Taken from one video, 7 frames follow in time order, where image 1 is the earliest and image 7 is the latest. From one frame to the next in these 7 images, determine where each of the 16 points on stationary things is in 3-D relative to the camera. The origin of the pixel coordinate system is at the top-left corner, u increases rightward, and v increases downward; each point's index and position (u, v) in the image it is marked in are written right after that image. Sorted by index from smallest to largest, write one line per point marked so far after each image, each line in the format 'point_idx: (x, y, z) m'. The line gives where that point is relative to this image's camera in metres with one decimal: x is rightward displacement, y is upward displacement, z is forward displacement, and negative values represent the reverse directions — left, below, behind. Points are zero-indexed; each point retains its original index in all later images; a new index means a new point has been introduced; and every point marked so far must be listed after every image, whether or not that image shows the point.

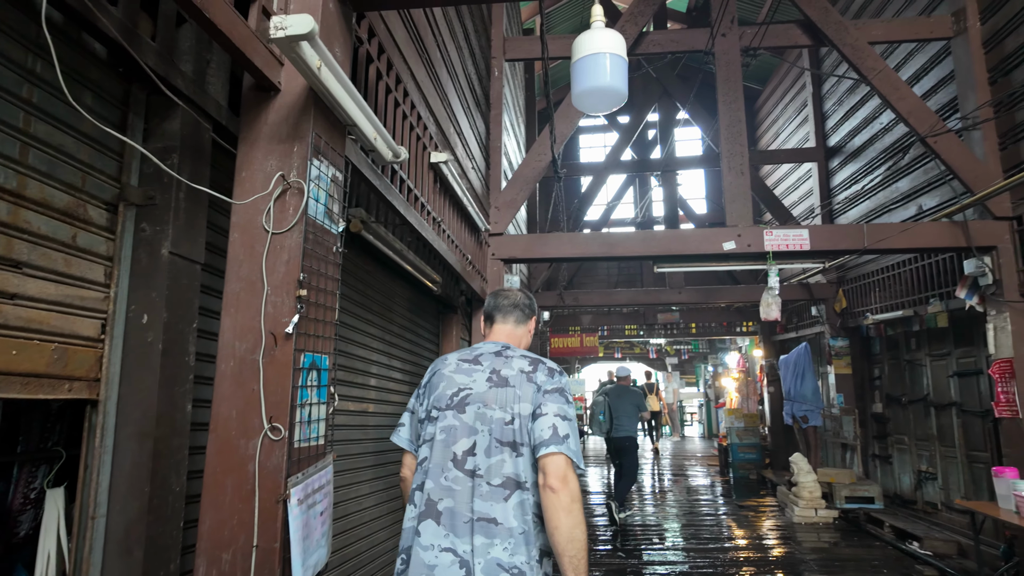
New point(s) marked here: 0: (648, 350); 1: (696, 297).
0: (+3.4, -1.6, +14.9) m
1: (+2.2, -0.1, +7.0) m
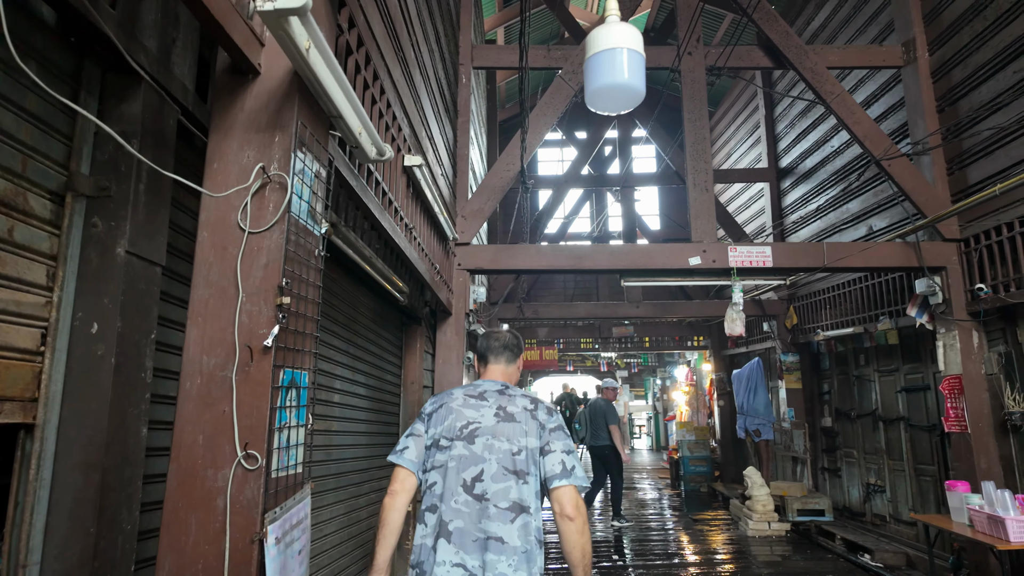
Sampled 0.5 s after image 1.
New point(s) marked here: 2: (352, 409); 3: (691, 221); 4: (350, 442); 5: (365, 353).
0: (+2.2, -1.9, +15.0) m
1: (+1.7, -0.3, +7.0) m
2: (-0.7, -0.6, +2.7) m
3: (+1.3, +0.5, +4.2) m
4: (-0.7, -0.7, +2.7) m
5: (-0.7, -0.3, +3.0) m
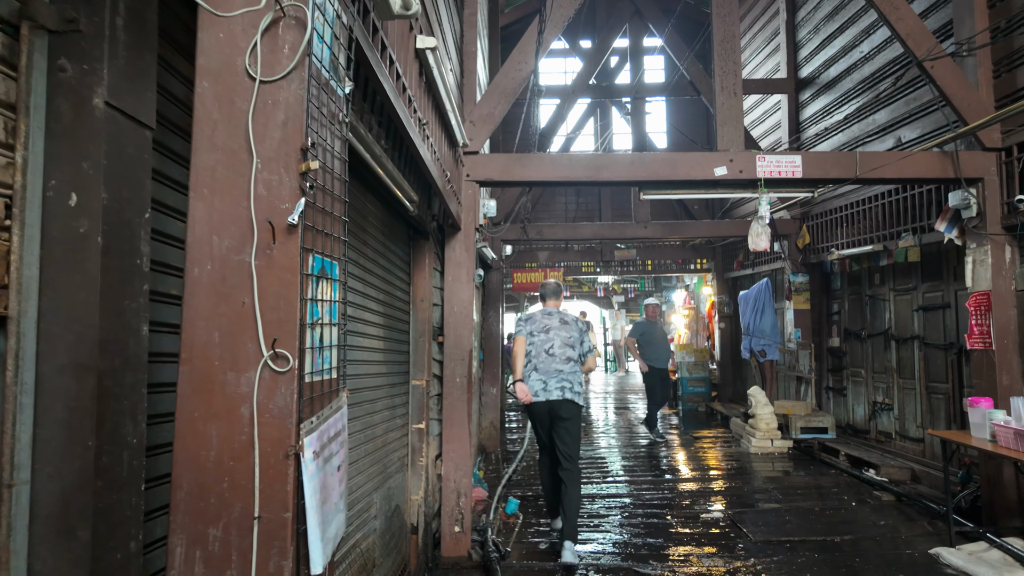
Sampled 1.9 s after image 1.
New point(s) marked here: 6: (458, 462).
0: (+2.1, 0.0, +15.0) m
1: (+1.7, +0.6, +6.8) m
2: (-0.6, -0.2, +2.6) m
3: (+1.3, +1.1, +3.9) m
4: (-0.6, -0.3, +2.6) m
5: (-0.6, +0.1, +2.8) m
6: (-0.3, -1.0, +3.6) m
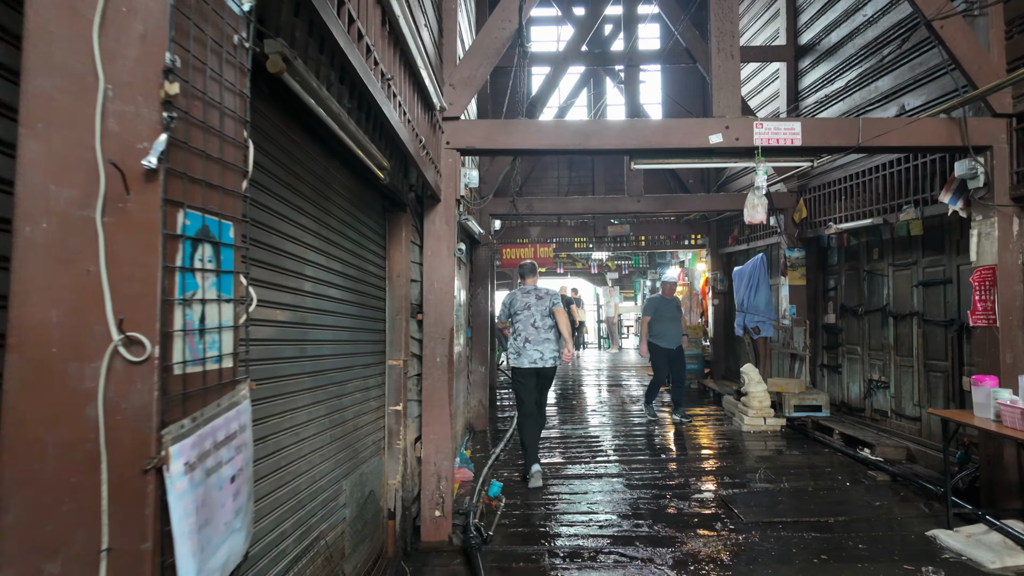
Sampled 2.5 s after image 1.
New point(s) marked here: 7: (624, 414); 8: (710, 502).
0: (+1.9, +0.6, +14.8) m
1: (+1.6, +0.9, +6.6) m
2: (-0.7, -0.1, +2.4) m
3: (+1.2, +1.2, +3.7) m
4: (-0.7, -0.2, +2.4) m
5: (-0.7, +0.2, +2.6) m
6: (-0.4, -0.9, +3.4) m
7: (+1.3, -1.4, +6.8) m
8: (+1.3, -1.4, +3.9) m
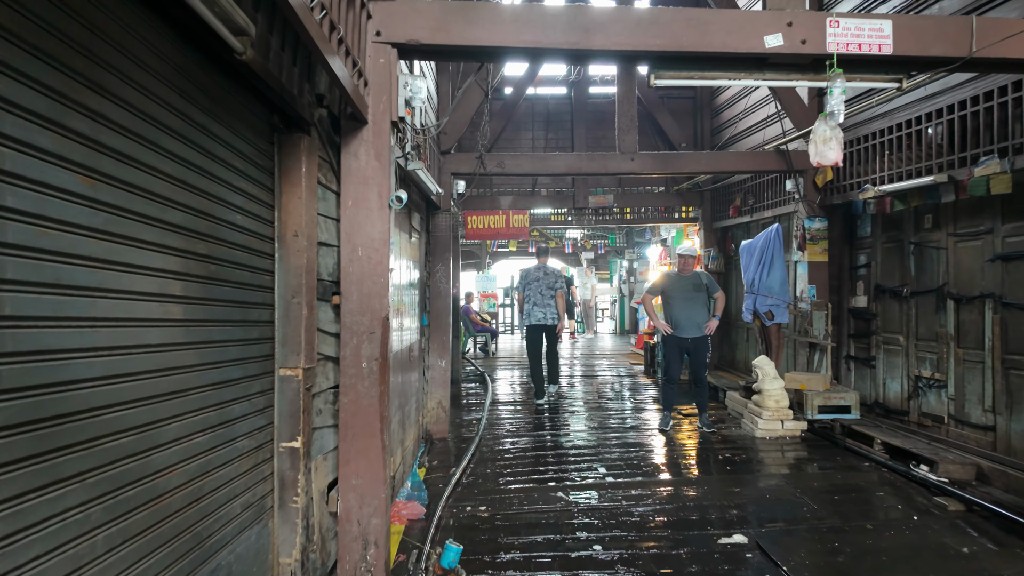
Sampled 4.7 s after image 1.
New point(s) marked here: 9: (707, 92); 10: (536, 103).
0: (+1.2, +1.0, +13.7) m
1: (+1.3, +1.1, +5.5) m
2: (-0.8, 0.0, +1.2) m
3: (+1.1, +1.3, +2.6) m
4: (-0.8, -0.1, +1.2) m
5: (-0.8, +0.3, +1.4) m
6: (-0.6, -0.8, +2.3) m
7: (+0.9, -1.2, +5.8) m
8: (+1.1, -1.3, +2.9) m
9: (+2.5, +2.5, +7.7) m
10: (+0.3, +2.4, +7.8) m
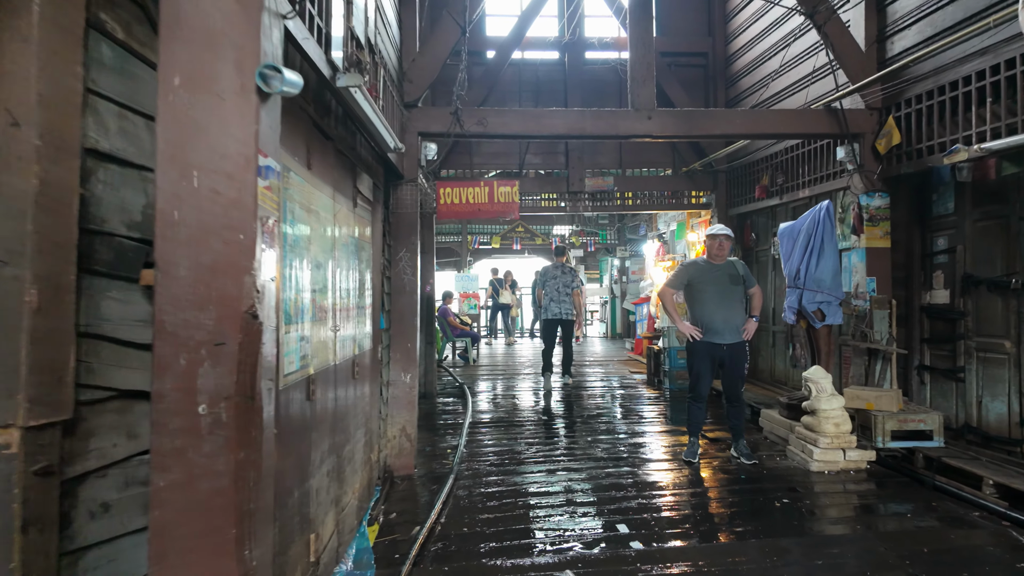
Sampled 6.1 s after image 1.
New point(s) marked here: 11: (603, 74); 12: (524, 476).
0: (+0.8, +1.0, +12.6) m
1: (+1.2, +1.2, +4.4) m
2: (-0.8, +0.1, +0.1) m
3: (+1.1, +1.4, +1.5) m
4: (-0.8, 0.0, +0.1) m
5: (-0.8, +0.4, +0.2) m
6: (-0.6, -0.7, +1.1) m
7: (+0.8, -1.2, +4.7) m
8: (+1.1, -1.2, +1.8) m
9: (+2.3, +2.5, +6.6) m
10: (+0.1, +2.5, +6.7) m
11: (+1.0, +2.4, +6.7) m
12: (+0.1, -1.2, +3.8) m
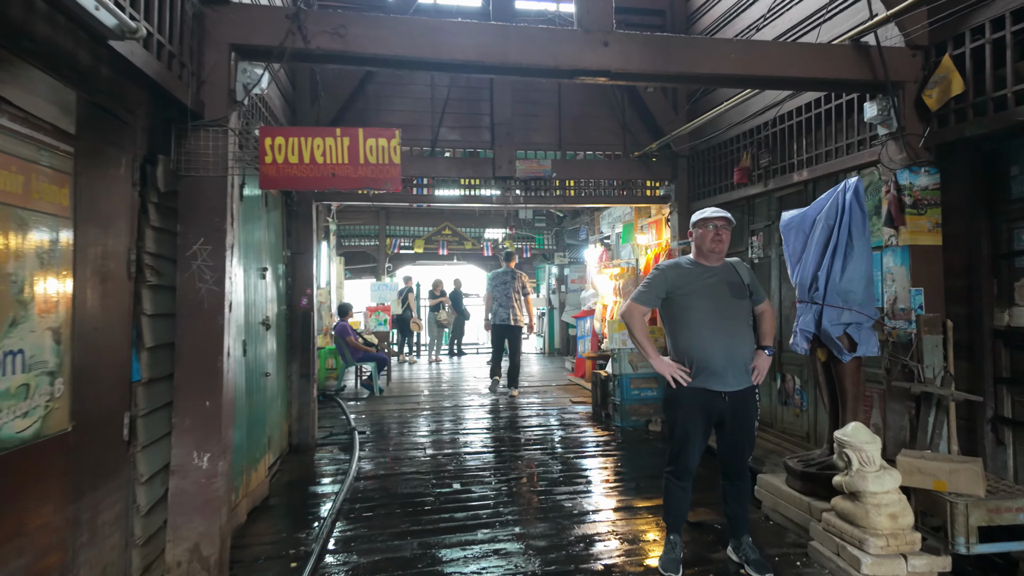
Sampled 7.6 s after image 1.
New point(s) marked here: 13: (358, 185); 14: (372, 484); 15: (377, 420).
0: (-0.6, +0.8, +11.2) m
1: (+0.6, +1.1, +3.0) m
2: (-0.9, +0.1, -1.5) m
3: (+0.8, +1.4, +0.1) m
4: (-0.9, -0.1, -1.5) m
5: (-0.9, +0.4, -1.4) m
6: (-0.8, -0.7, -0.5) m
7: (+0.2, -1.3, +3.2) m
8: (+0.8, -1.3, +0.4) m
9: (+1.5, +2.4, +5.4) m
10: (-0.7, +2.3, +5.2) m
11: (+0.2, +2.3, +5.3) m
12: (-0.3, -1.3, +2.3) m
13: (-0.6, +0.4, +2.5) m
14: (-0.9, -1.3, +3.8) m
15: (-1.3, -1.2, +5.6) m
